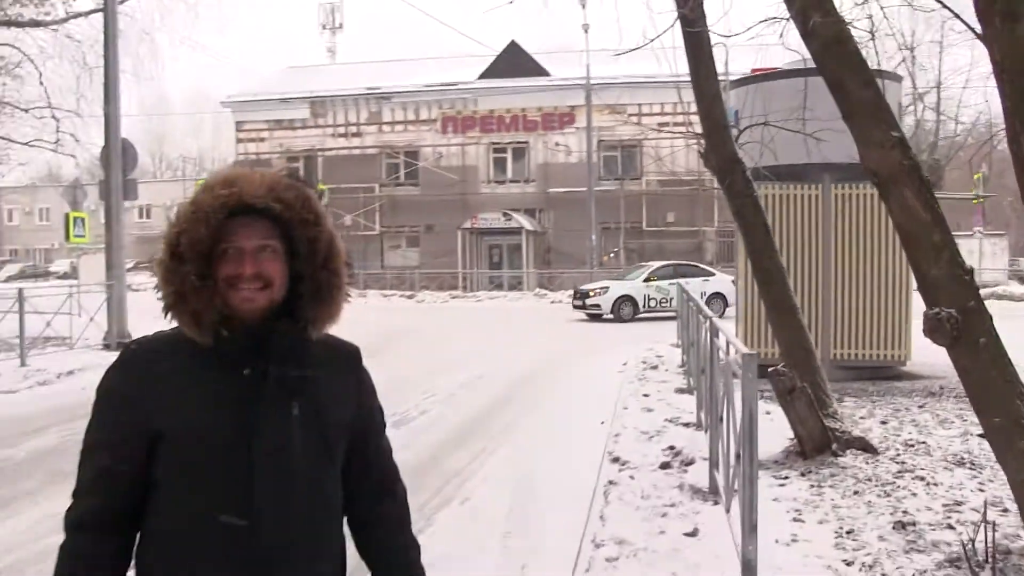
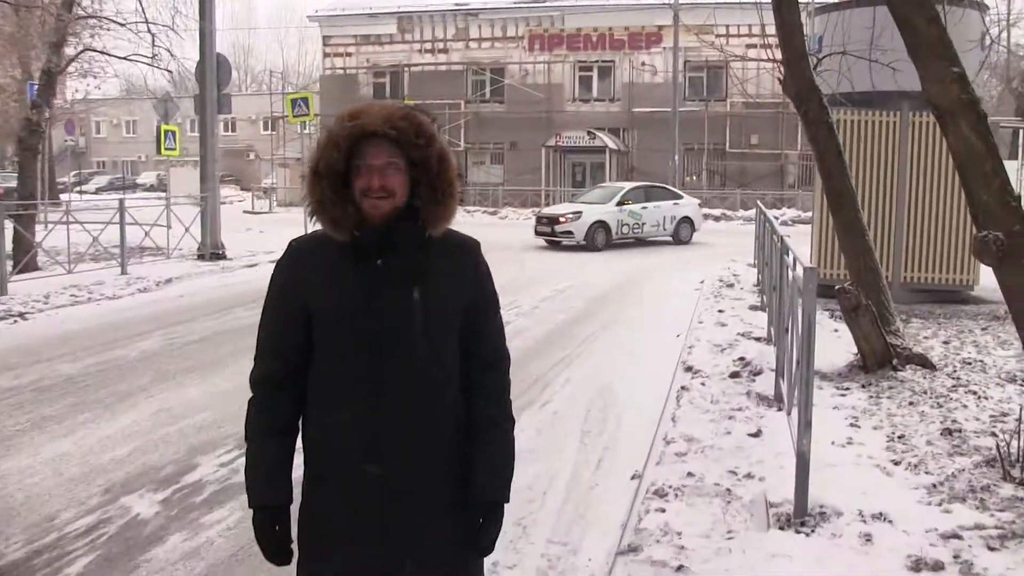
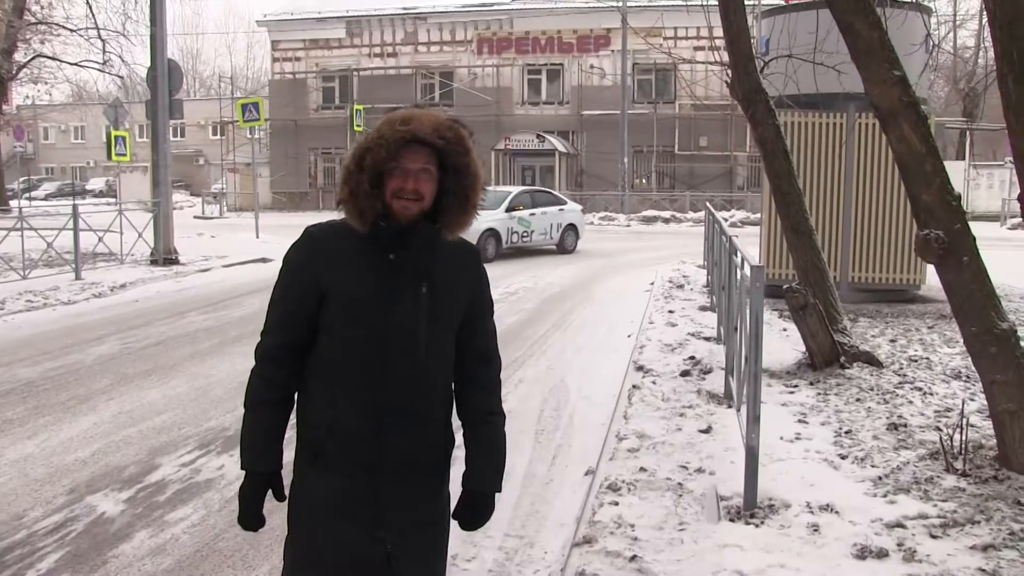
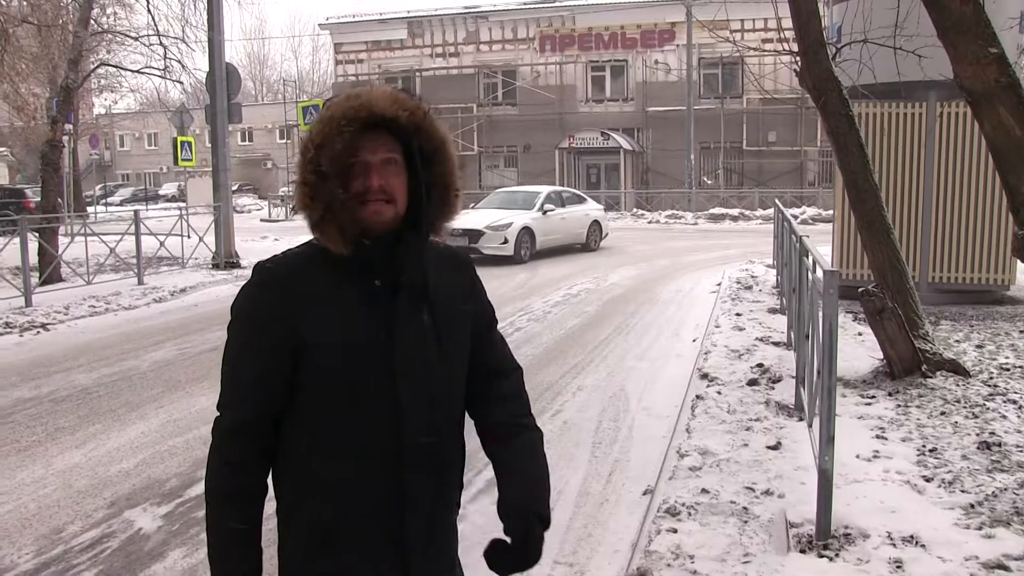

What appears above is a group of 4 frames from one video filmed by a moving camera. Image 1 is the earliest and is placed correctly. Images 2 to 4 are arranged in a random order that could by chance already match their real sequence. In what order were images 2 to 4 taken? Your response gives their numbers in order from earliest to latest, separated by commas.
2, 3, 4
